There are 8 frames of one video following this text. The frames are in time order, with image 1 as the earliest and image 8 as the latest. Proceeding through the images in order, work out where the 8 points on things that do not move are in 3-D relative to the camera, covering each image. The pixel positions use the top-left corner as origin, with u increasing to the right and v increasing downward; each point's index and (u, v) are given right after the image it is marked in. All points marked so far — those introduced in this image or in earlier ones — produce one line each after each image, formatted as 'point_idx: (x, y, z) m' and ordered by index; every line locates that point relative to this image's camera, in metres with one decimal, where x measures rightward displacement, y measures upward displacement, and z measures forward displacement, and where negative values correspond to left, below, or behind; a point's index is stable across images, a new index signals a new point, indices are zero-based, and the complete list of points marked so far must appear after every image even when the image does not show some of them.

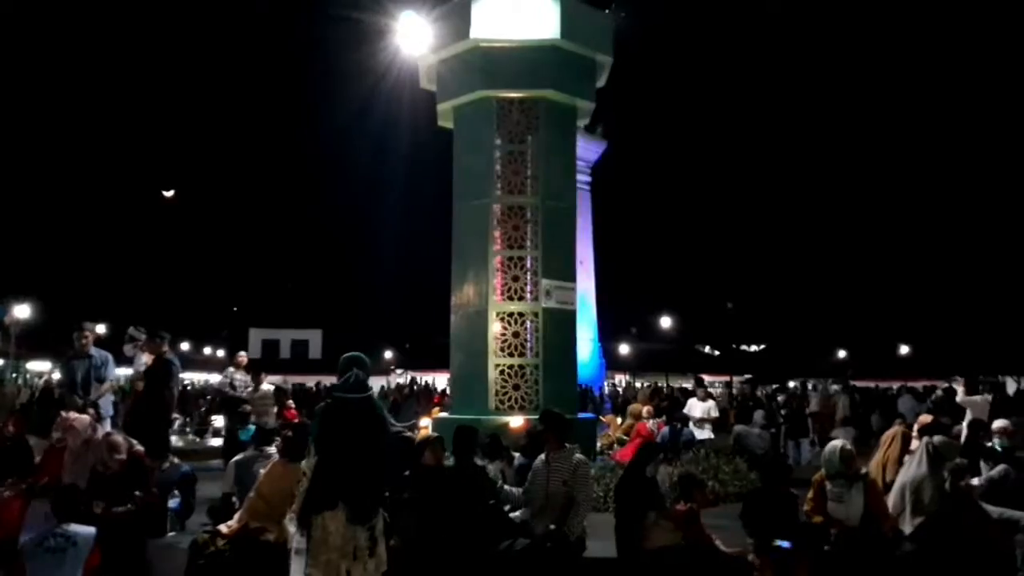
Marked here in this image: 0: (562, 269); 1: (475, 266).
0: (+0.7, +0.2, +12.4) m
1: (-0.4, +0.3, +12.3) m
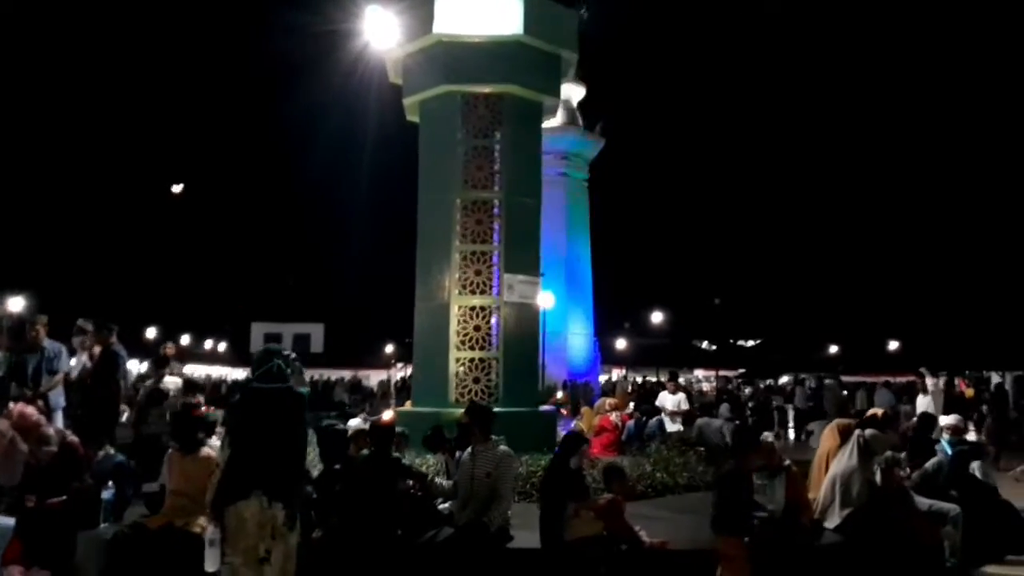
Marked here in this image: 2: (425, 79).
0: (+0.2, +0.3, +12.6) m
1: (-0.9, +0.4, +12.4) m
2: (-1.1, +2.7, +12.6) m
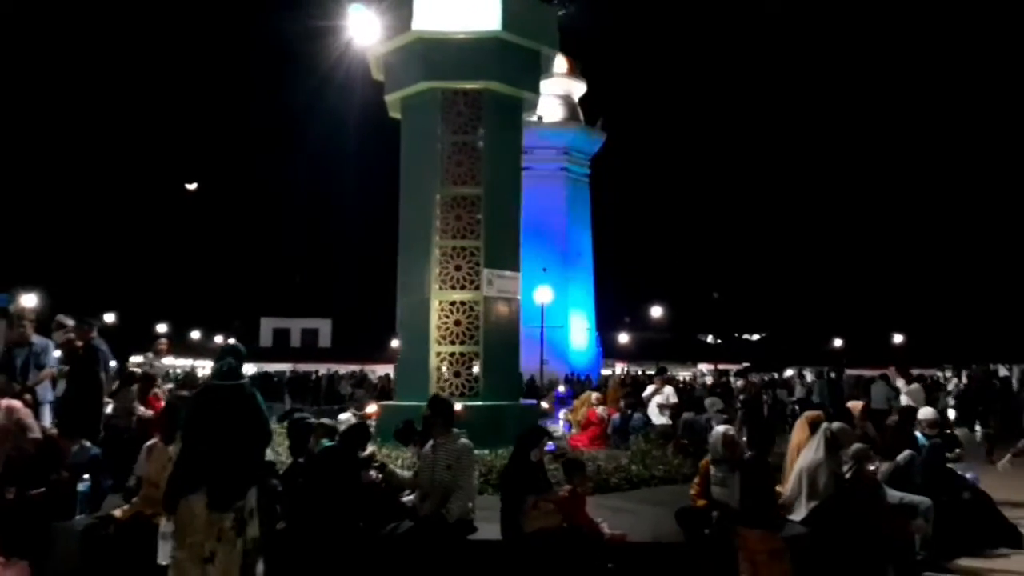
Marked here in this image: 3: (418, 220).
0: (-0.1, +0.4, +12.6) m
1: (-1.2, +0.4, +12.5) m
2: (-1.4, +2.7, +12.7) m
3: (-1.2, +0.9, +12.6) m
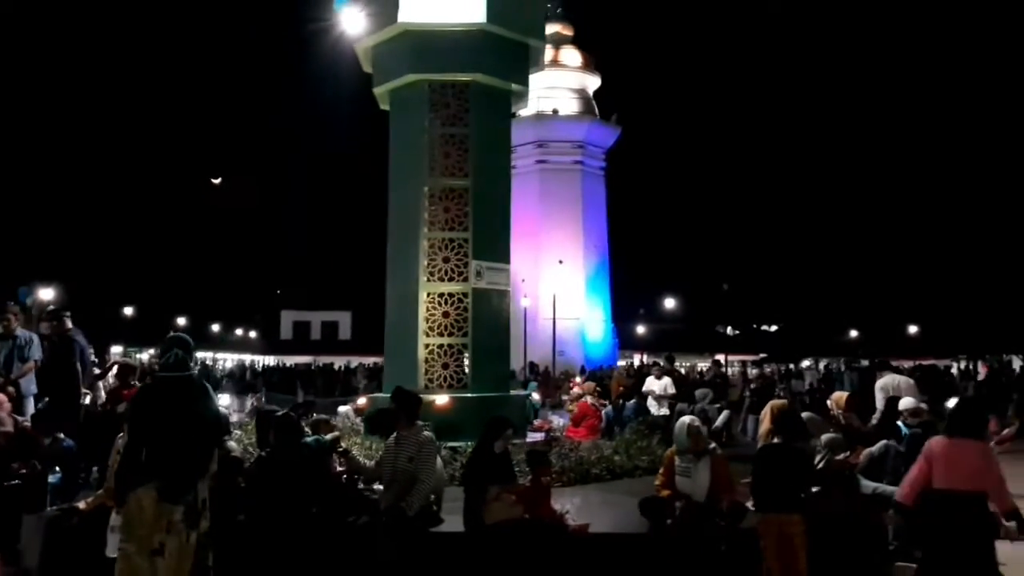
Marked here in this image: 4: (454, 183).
0: (-0.2, +0.5, +12.6) m
1: (-1.3, +0.5, +12.5) m
2: (-1.5, +2.8, +12.7) m
3: (-1.3, +1.0, +12.6) m
4: (-0.7, +1.3, +12.5) m
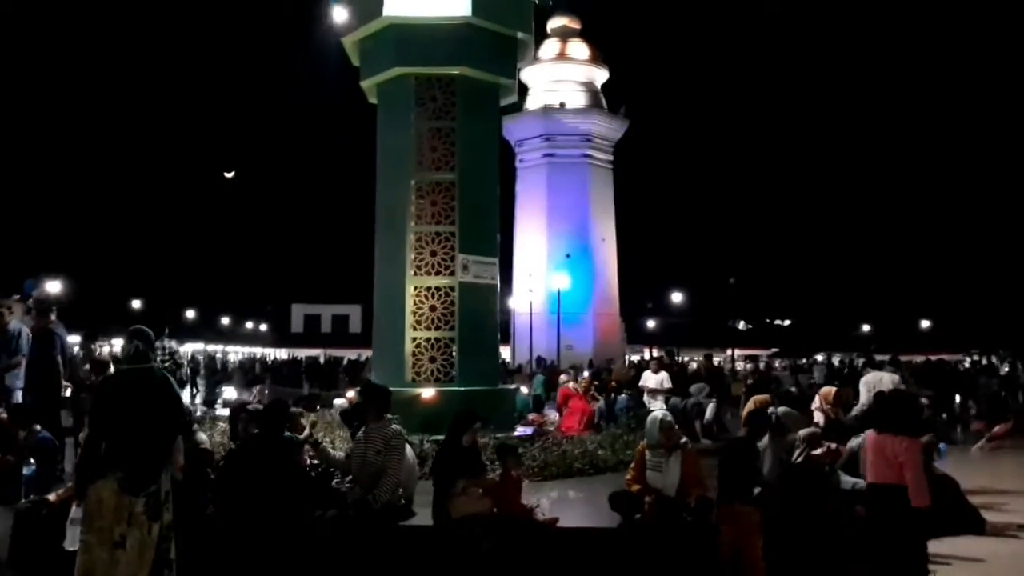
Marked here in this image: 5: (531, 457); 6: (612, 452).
0: (-0.4, +0.6, +12.6) m
1: (-1.5, +0.6, +12.5) m
2: (-1.7, +2.9, +12.7) m
3: (-1.5, +1.0, +12.6) m
4: (-0.9, +1.4, +12.4) m
5: (+0.2, -1.8, +10.4) m
6: (+1.2, -1.8, +11.1) m
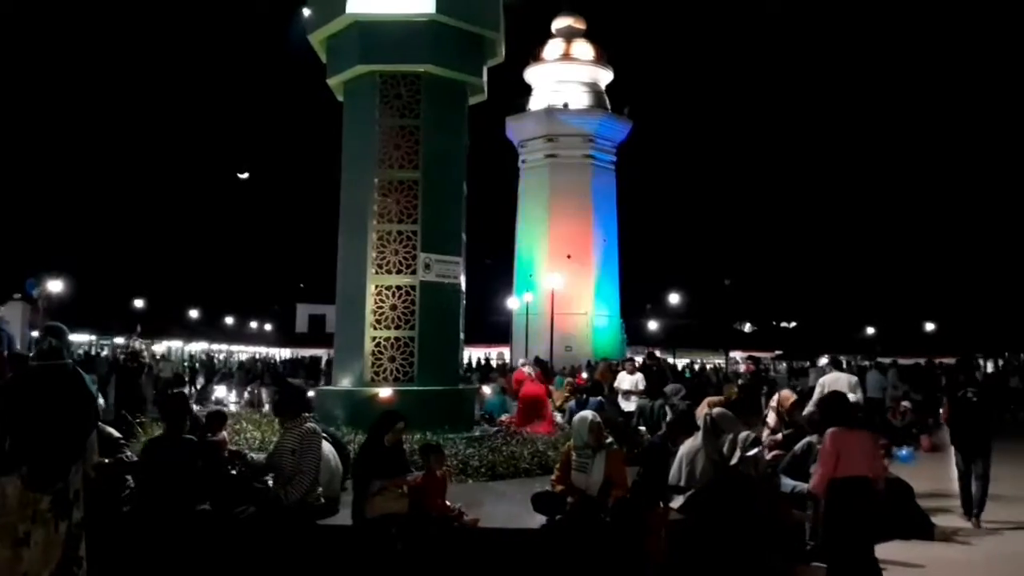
0: (-0.9, +0.6, +12.5) m
1: (-2.0, +0.6, +12.5) m
2: (-2.2, +2.9, +12.7) m
3: (-2.0, +1.1, +12.6) m
4: (-1.4, +1.4, +12.4) m
5: (-0.4, -1.8, +10.3) m
6: (+0.7, -1.8, +11.0) m
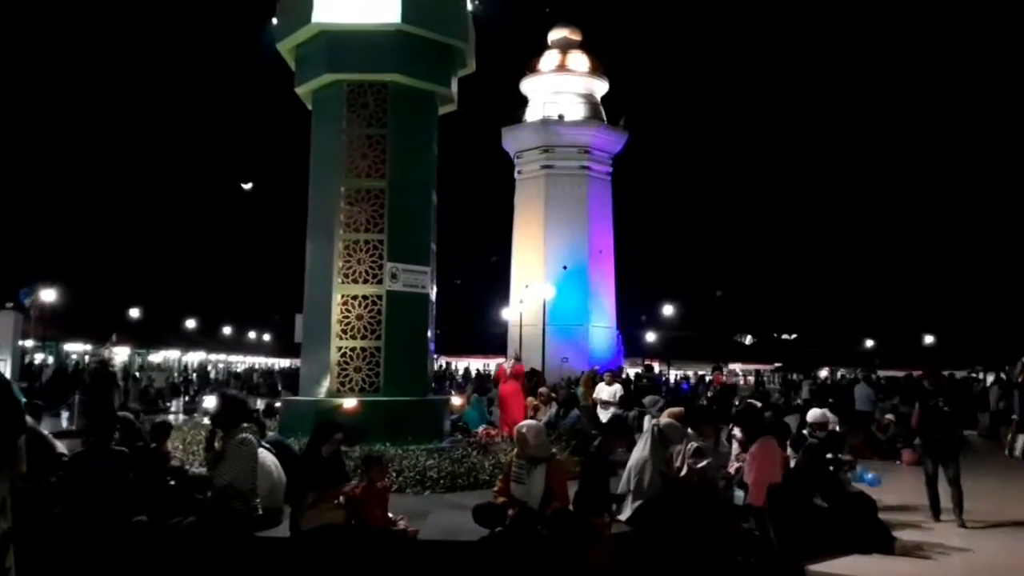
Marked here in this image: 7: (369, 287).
0: (-1.3, +0.4, +12.5) m
1: (-2.4, +0.5, +12.4) m
2: (-2.6, +2.8, +12.6) m
3: (-2.4, +0.9, +12.5) m
4: (-1.8, +1.3, +12.3) m
5: (-0.8, -1.9, +10.2) m
6: (+0.2, -2.0, +10.9) m
7: (-1.8, 0.0, +12.2) m
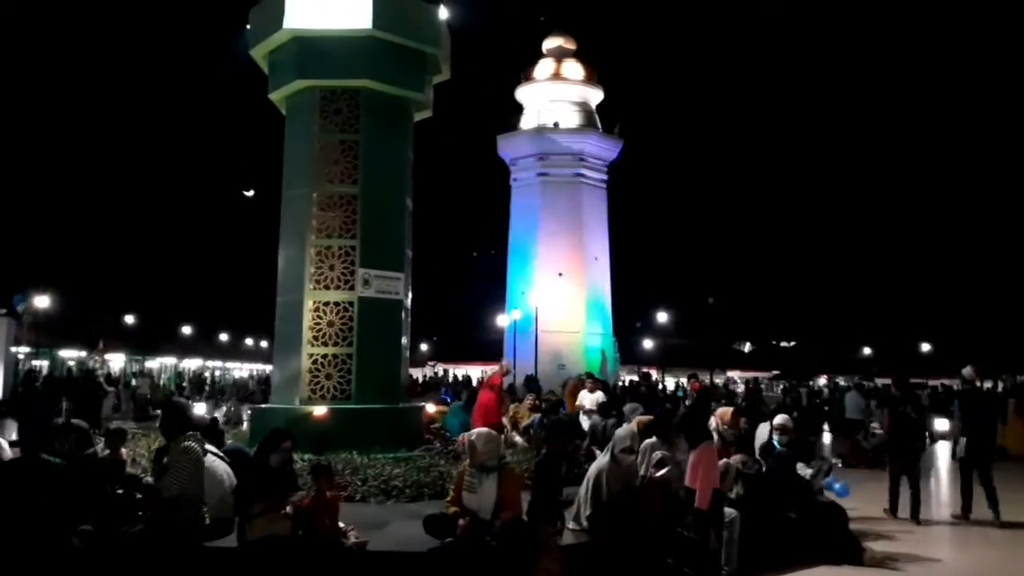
0: (-1.6, +0.4, +12.3) m
1: (-2.7, +0.4, +12.3) m
2: (-2.9, +2.7, +12.5) m
3: (-2.7, +0.9, +12.4) m
4: (-2.1, +1.2, +12.2) m
5: (-1.1, -1.9, +10.1) m
6: (-0.1, -2.0, +10.8) m
7: (-2.1, -0.1, +12.1) m
